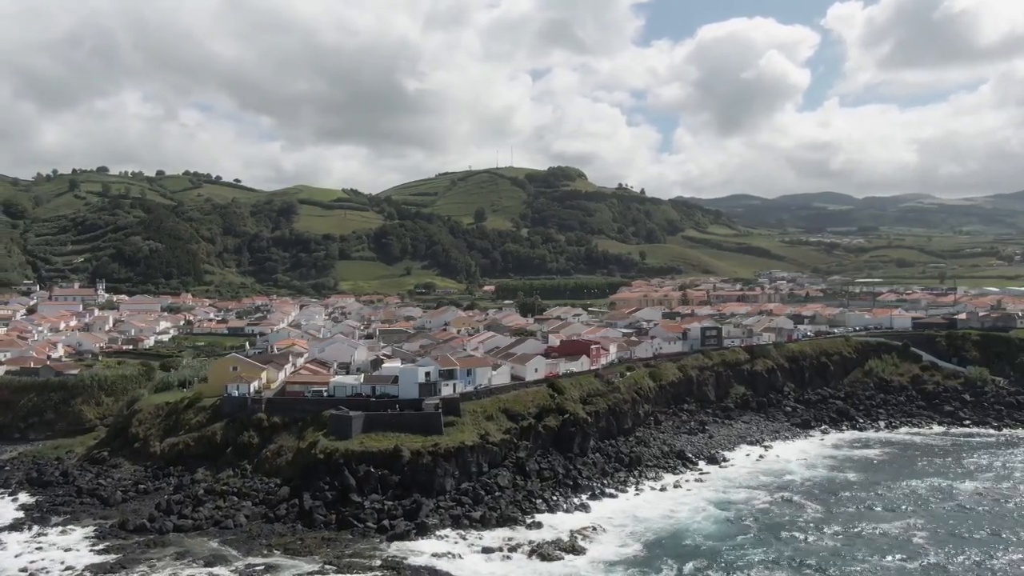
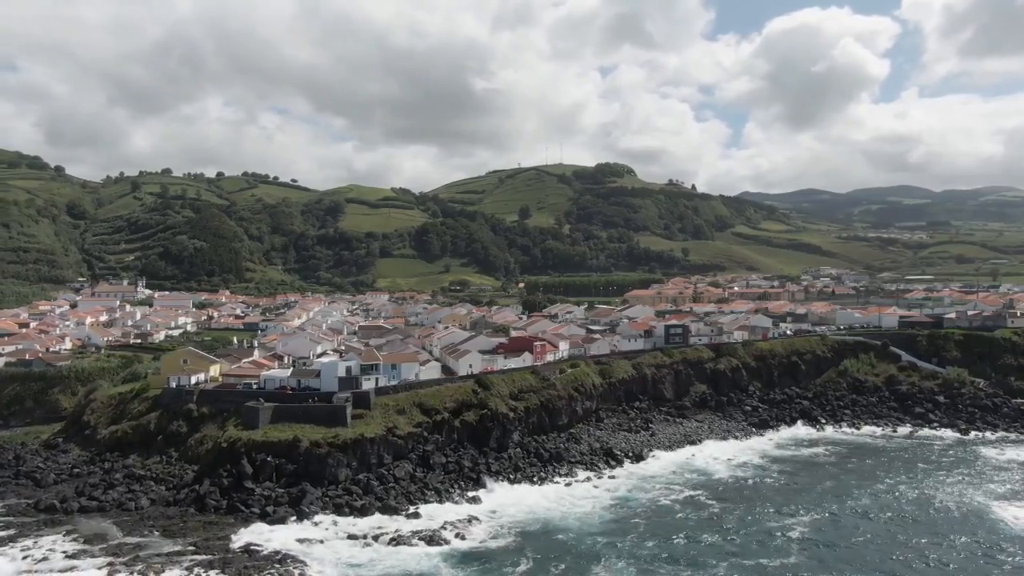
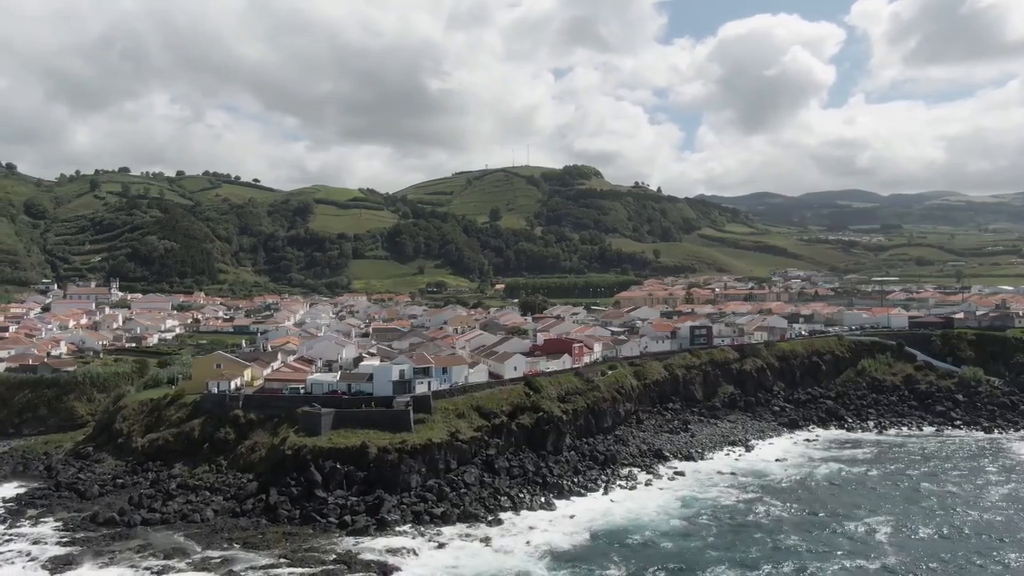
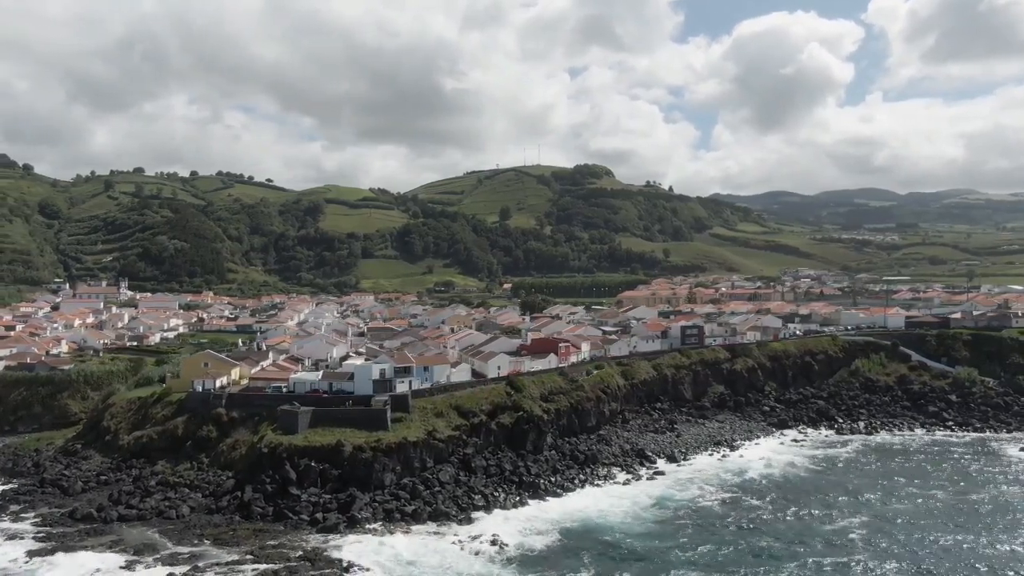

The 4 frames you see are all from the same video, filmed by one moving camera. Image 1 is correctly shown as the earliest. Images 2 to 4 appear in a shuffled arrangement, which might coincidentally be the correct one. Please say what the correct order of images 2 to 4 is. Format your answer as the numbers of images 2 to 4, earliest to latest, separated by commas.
3, 4, 2
